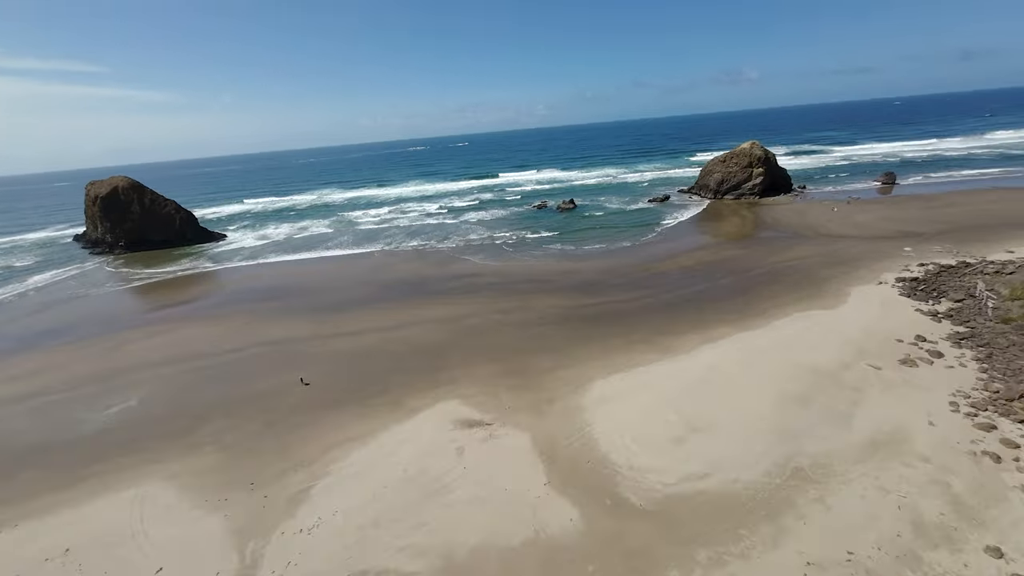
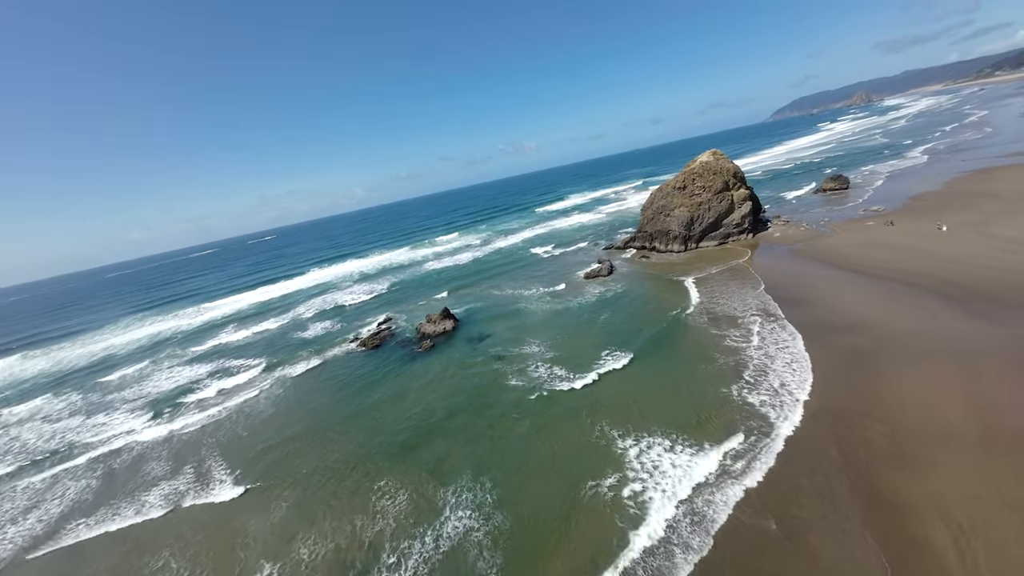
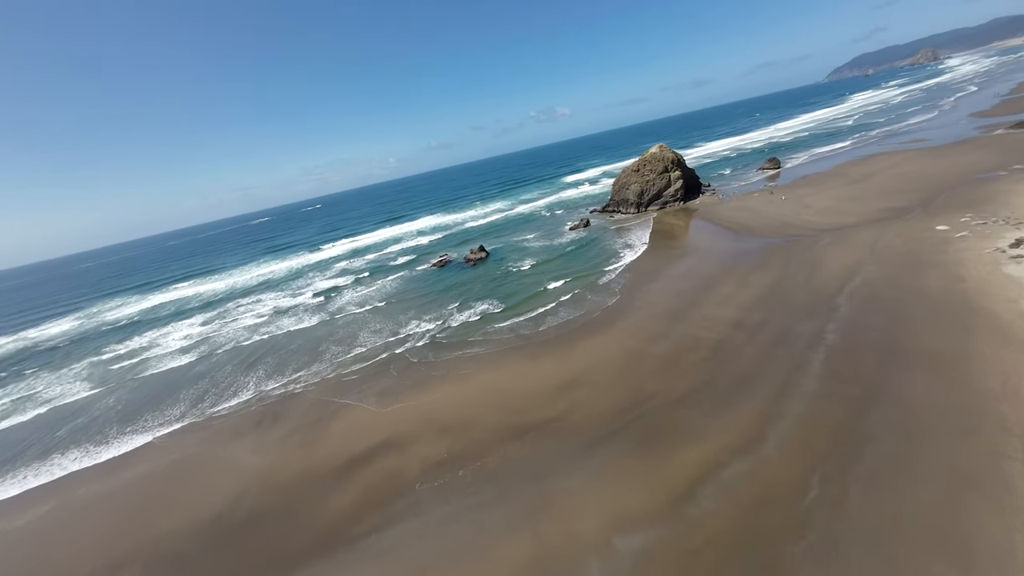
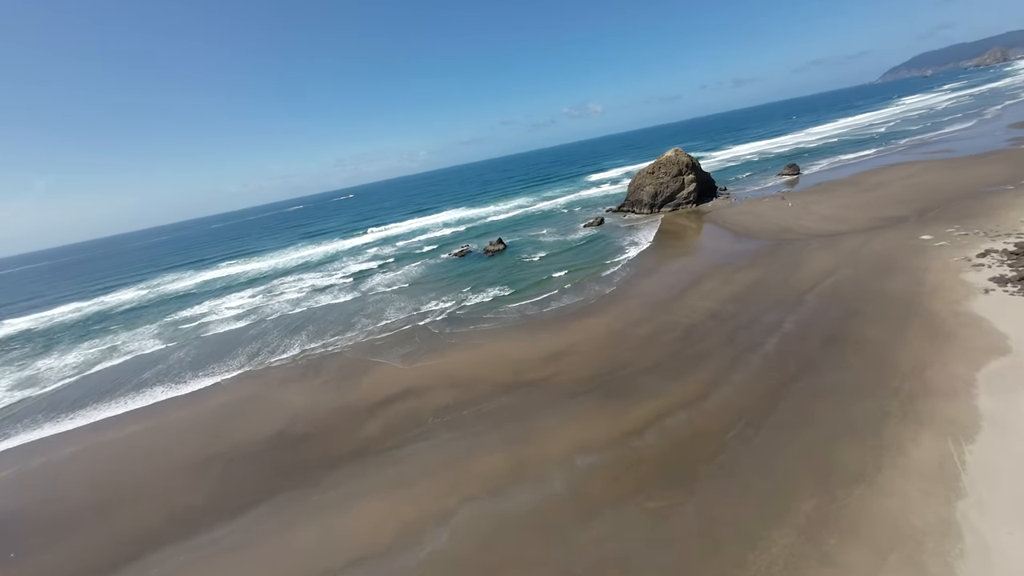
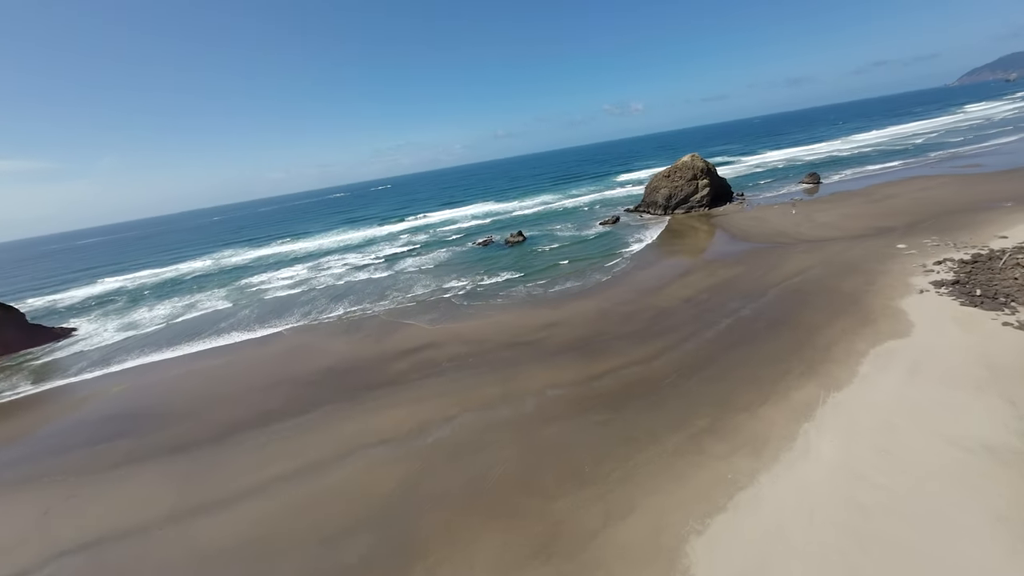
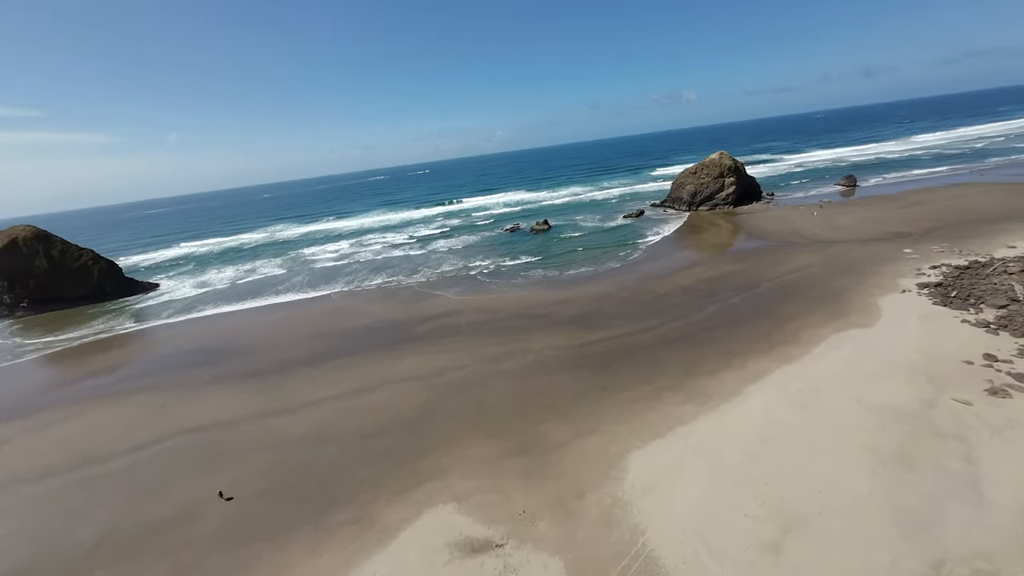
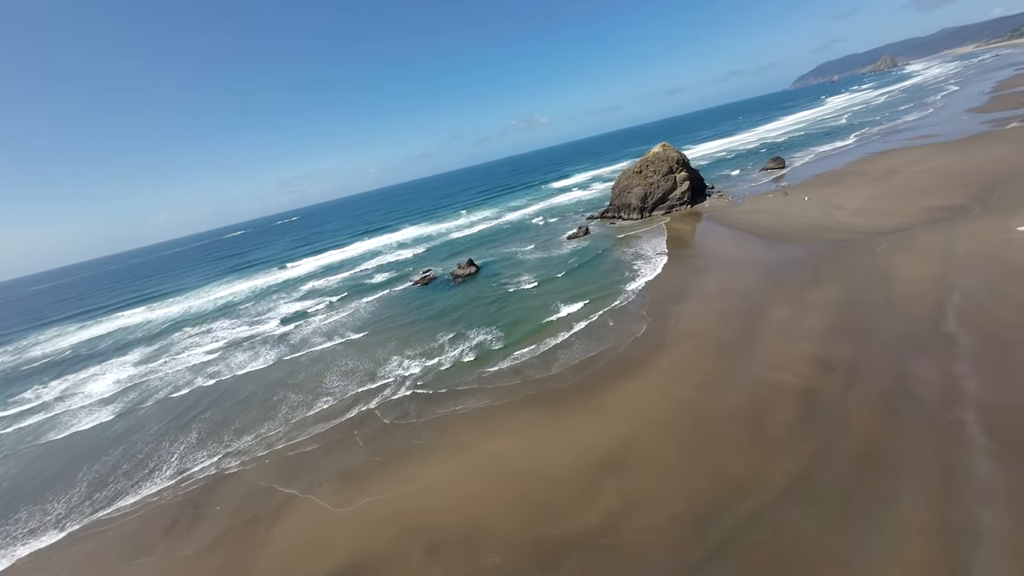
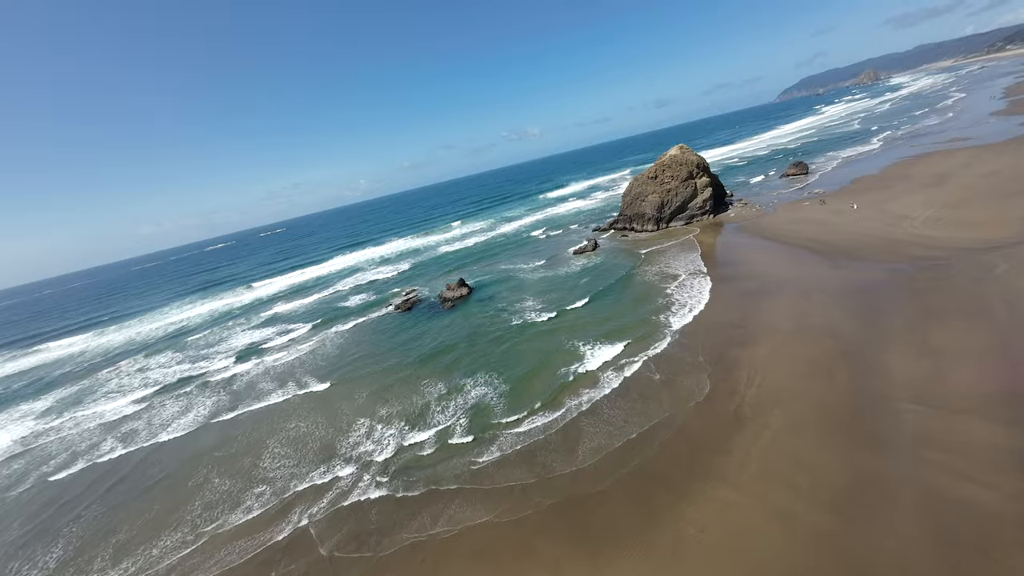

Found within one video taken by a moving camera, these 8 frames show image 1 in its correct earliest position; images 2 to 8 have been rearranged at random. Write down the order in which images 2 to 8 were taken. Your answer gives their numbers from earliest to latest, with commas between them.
6, 5, 4, 3, 7, 8, 2
